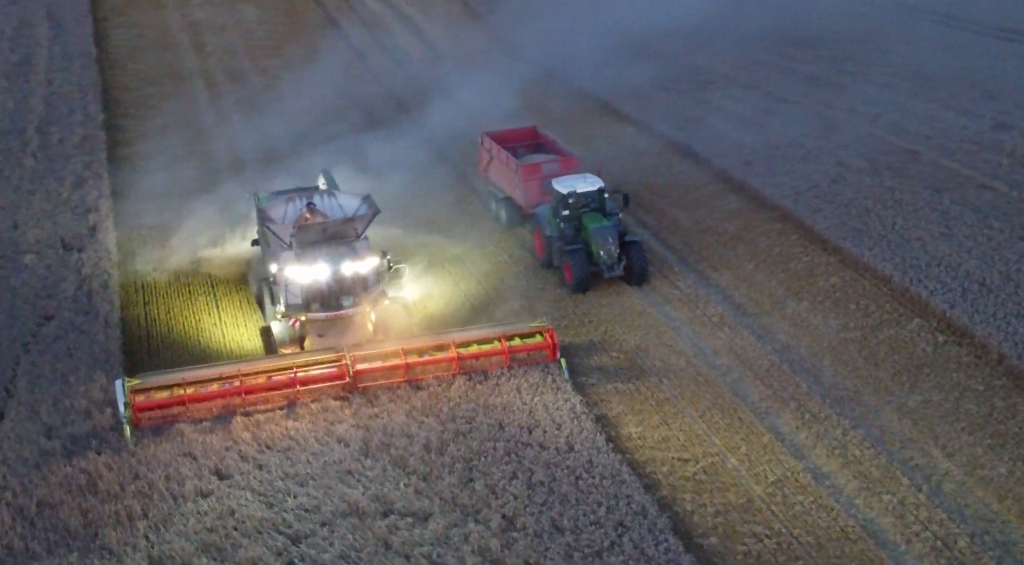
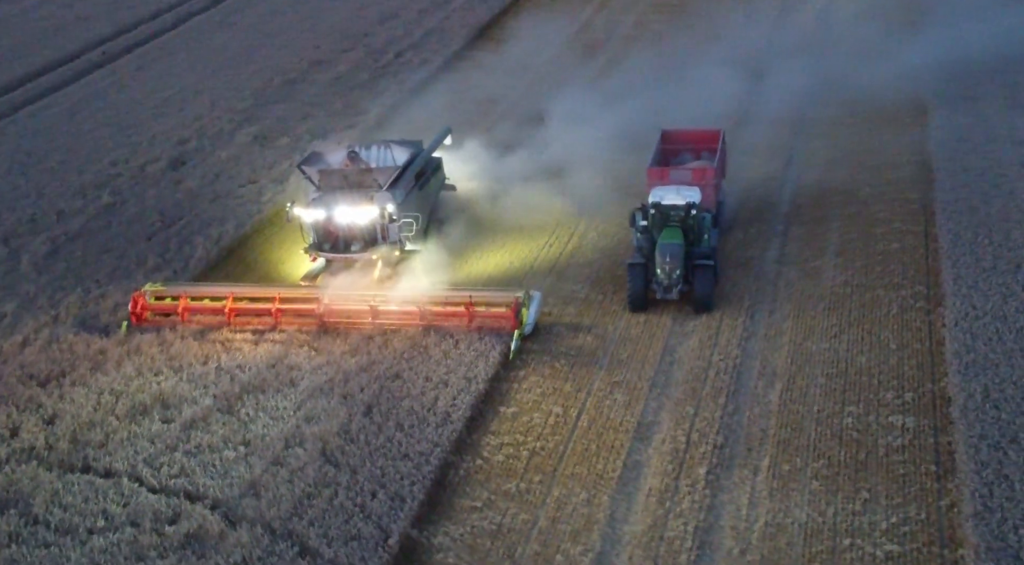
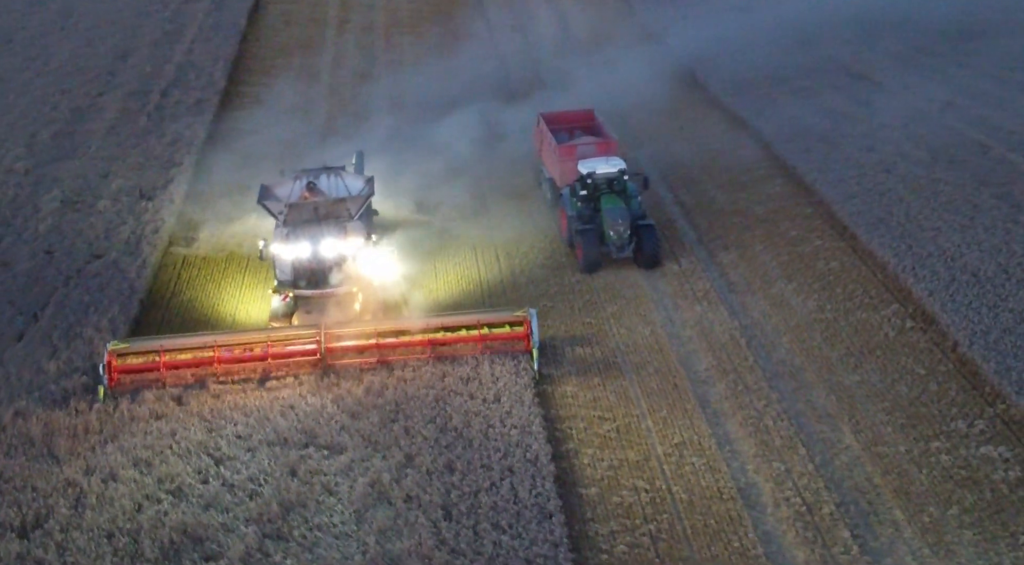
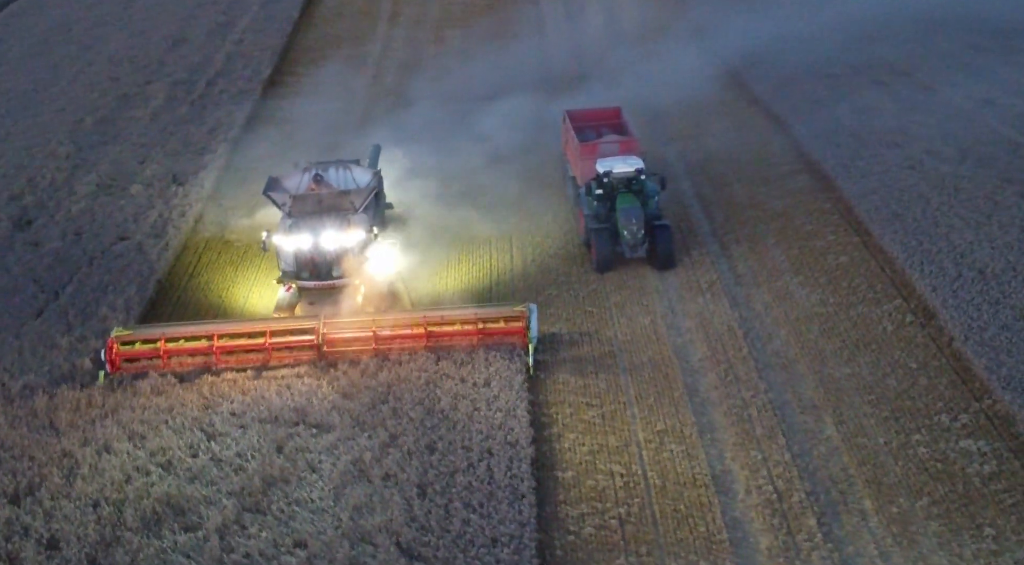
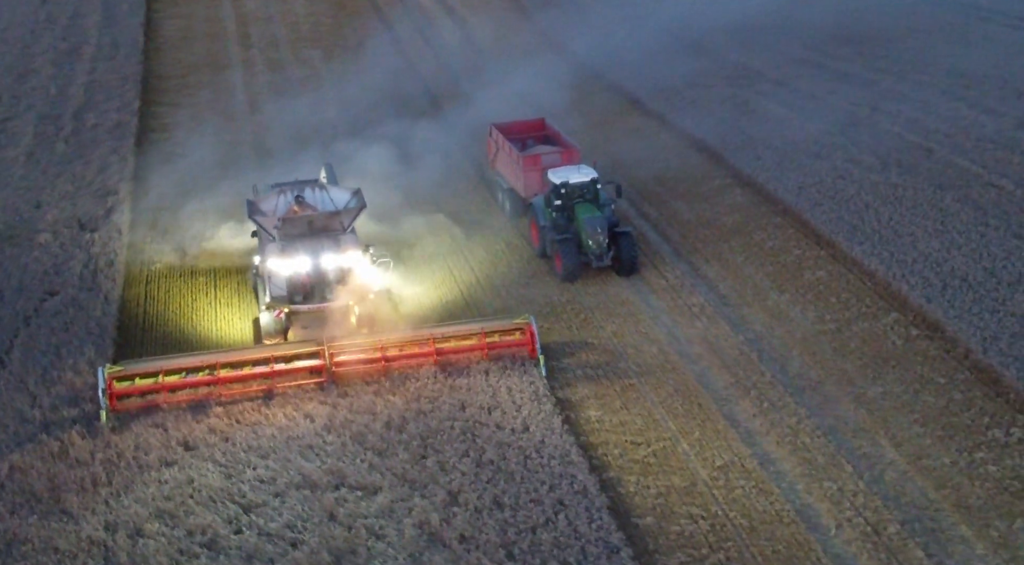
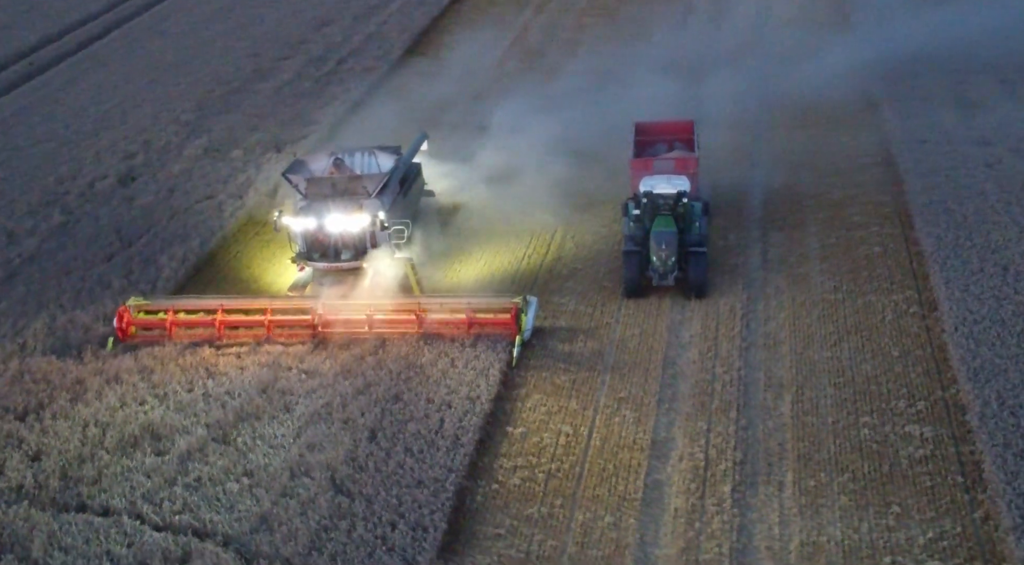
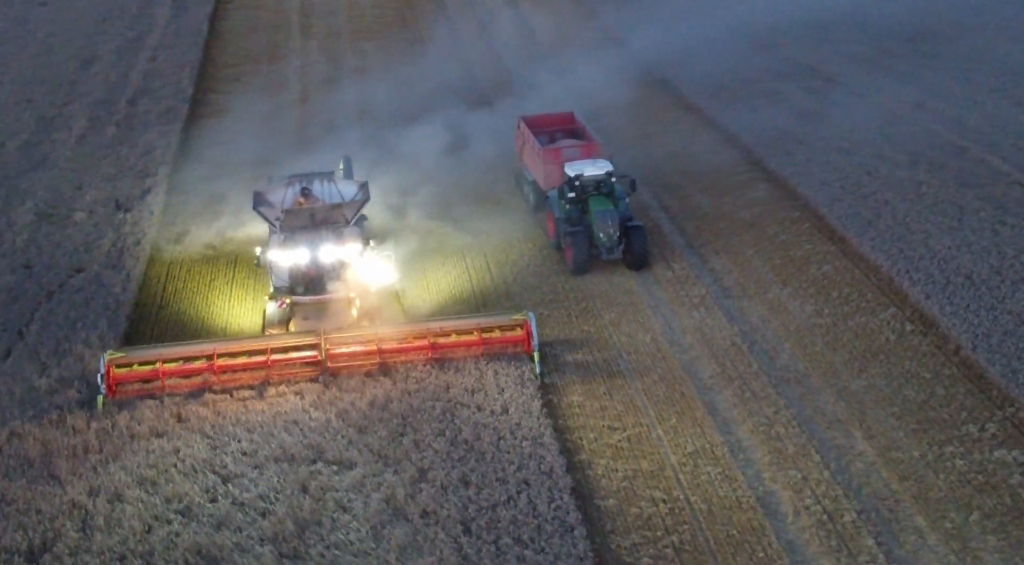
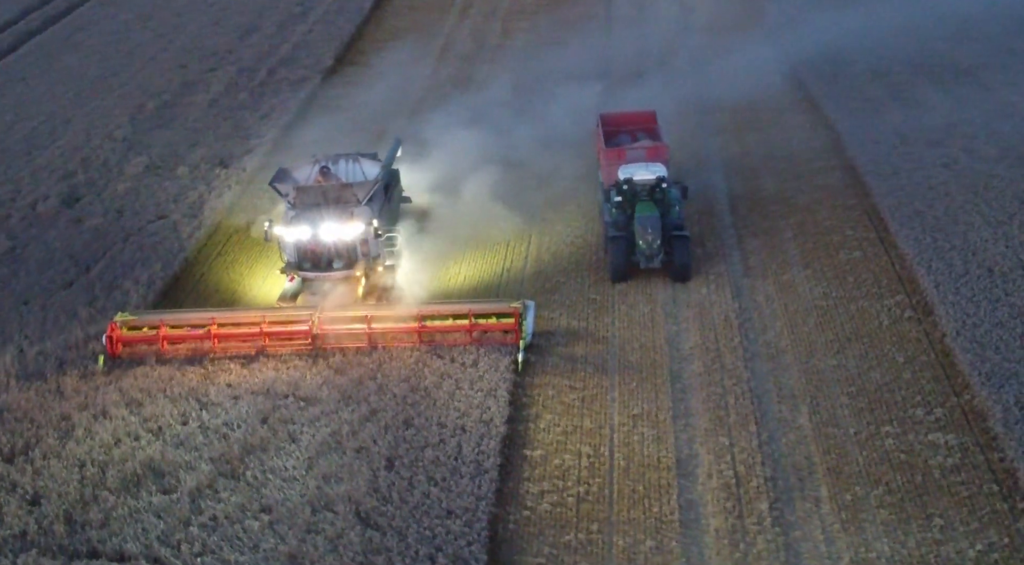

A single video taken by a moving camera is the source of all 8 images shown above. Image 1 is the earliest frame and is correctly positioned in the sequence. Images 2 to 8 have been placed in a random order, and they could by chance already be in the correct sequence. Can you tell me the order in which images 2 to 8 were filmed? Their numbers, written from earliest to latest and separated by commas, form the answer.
5, 7, 3, 4, 8, 6, 2
